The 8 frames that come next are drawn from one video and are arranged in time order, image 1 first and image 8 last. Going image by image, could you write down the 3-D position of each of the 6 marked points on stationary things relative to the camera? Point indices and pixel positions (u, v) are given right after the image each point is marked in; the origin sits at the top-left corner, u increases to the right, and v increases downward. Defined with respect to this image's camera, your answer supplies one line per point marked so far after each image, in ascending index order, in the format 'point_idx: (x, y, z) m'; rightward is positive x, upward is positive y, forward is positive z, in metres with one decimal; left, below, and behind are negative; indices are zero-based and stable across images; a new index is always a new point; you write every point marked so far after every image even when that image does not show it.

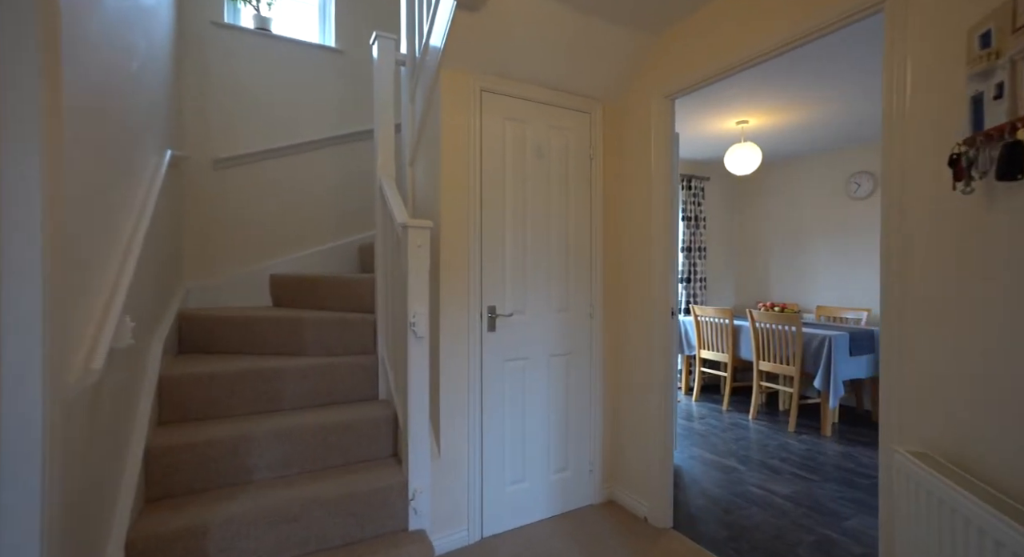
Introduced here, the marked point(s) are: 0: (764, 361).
0: (+2.0, -0.7, +3.9) m
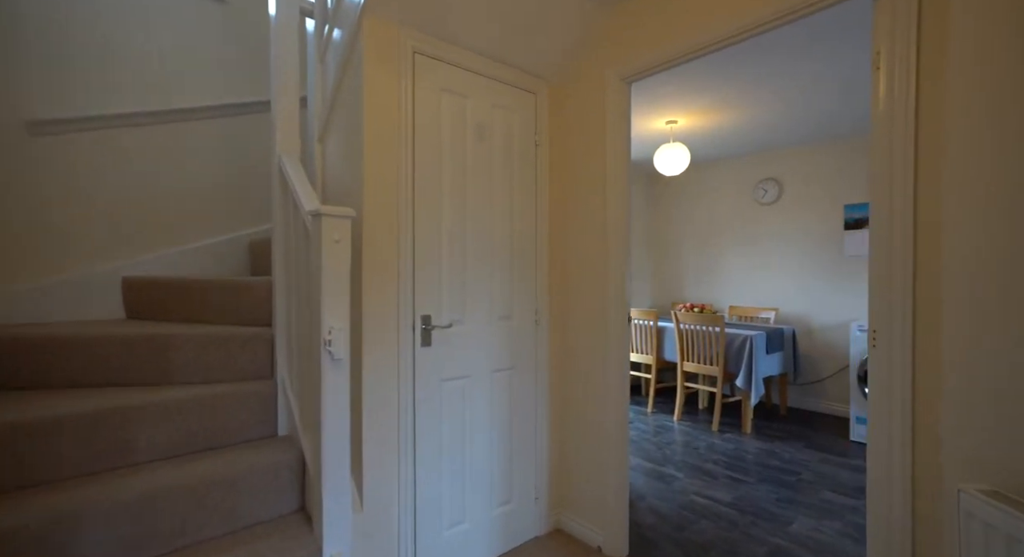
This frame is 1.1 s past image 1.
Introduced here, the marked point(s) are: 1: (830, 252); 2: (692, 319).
0: (+1.4, -0.7, +3.9) m
1: (+2.7, +0.2, +4.2) m
2: (+1.4, -0.3, +3.9) m
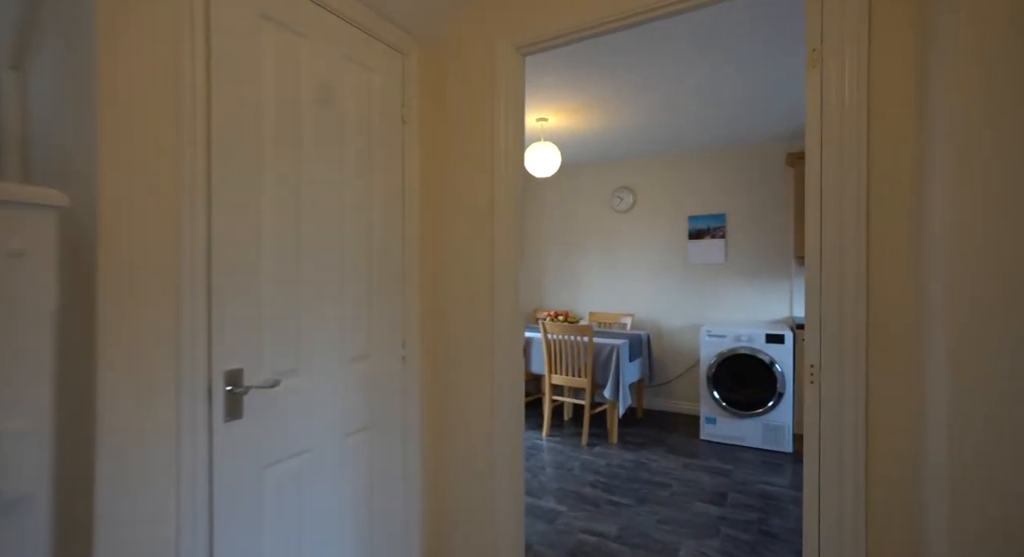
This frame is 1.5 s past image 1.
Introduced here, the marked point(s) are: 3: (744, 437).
0: (+0.3, -0.7, +3.8) m
1: (+1.5, +0.2, +4.4) m
2: (+0.4, -0.4, +3.7) m
3: (+1.7, -1.2, +3.6) m
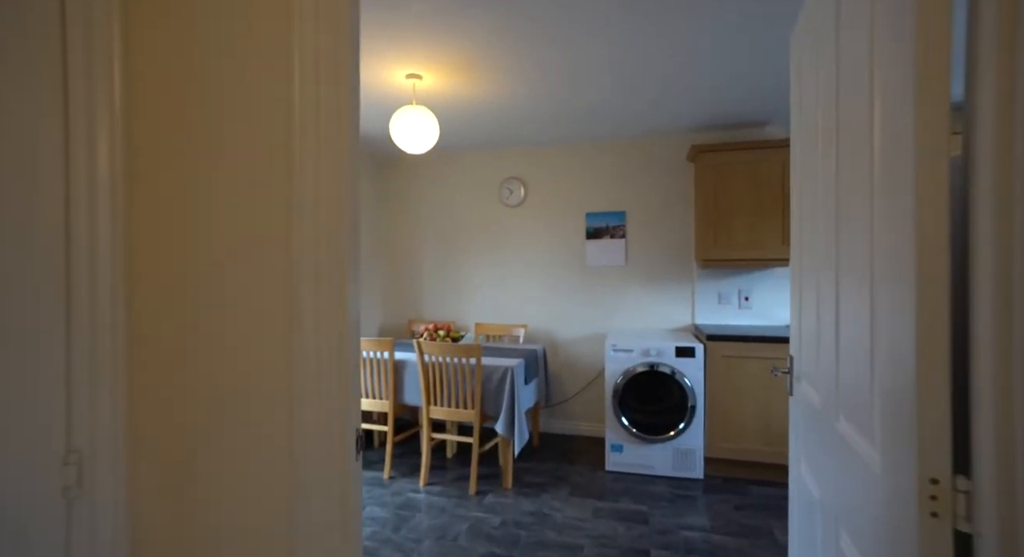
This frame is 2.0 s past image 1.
0: (-0.5, -0.8, +3.0) m
1: (+0.5, +0.1, +3.9) m
2: (-0.4, -0.4, +2.9) m
3: (+0.9, -1.2, +3.2) m
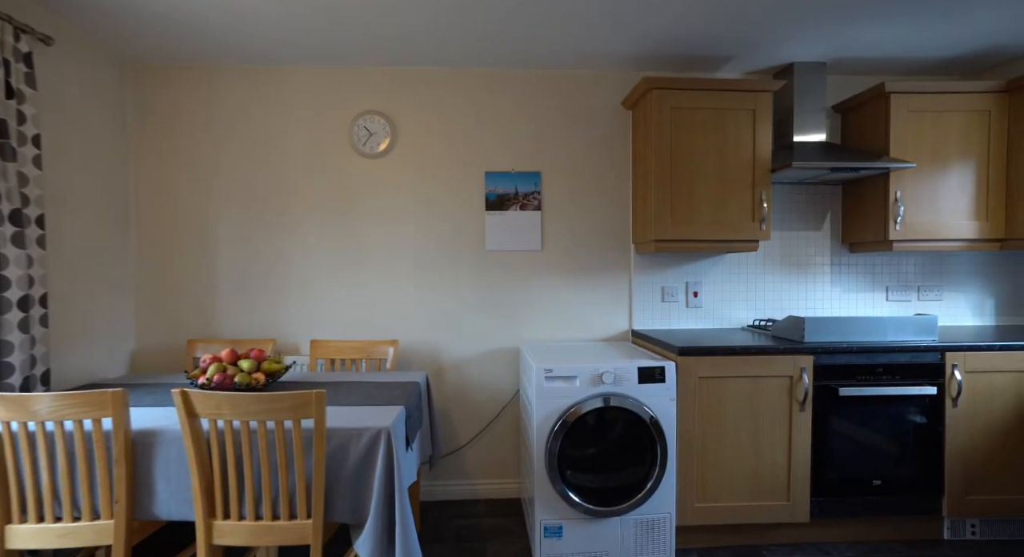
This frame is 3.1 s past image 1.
0: (-0.9, -0.7, +1.5) m
1: (-0.2, +0.2, +2.7) m
2: (-0.8, -0.4, +1.4) m
3: (+0.4, -1.1, +2.0) m
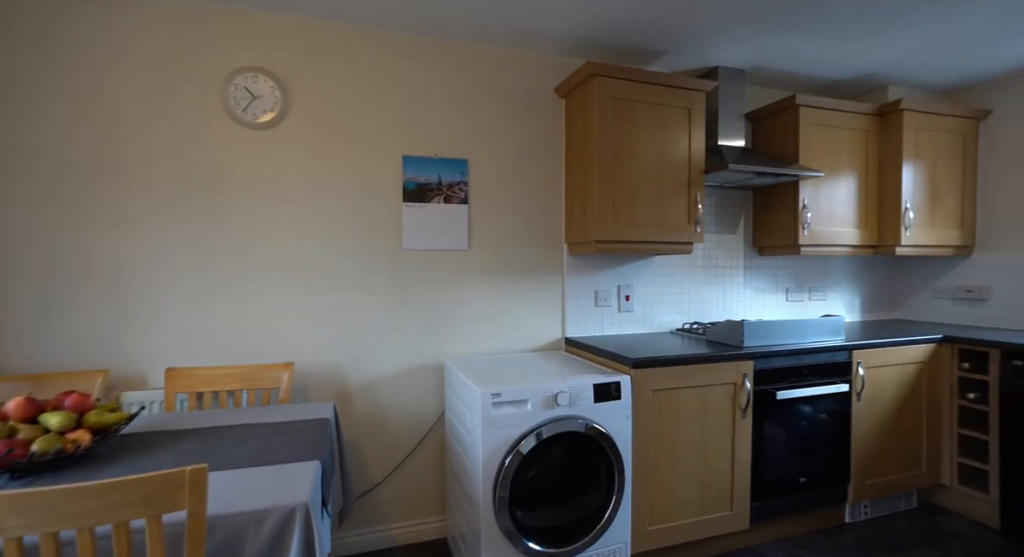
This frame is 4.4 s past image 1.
0: (-0.9, -0.7, +0.9) m
1: (-0.6, +0.2, +2.2) m
2: (-0.8, -0.4, +0.9) m
3: (+0.2, -1.1, +1.8) m
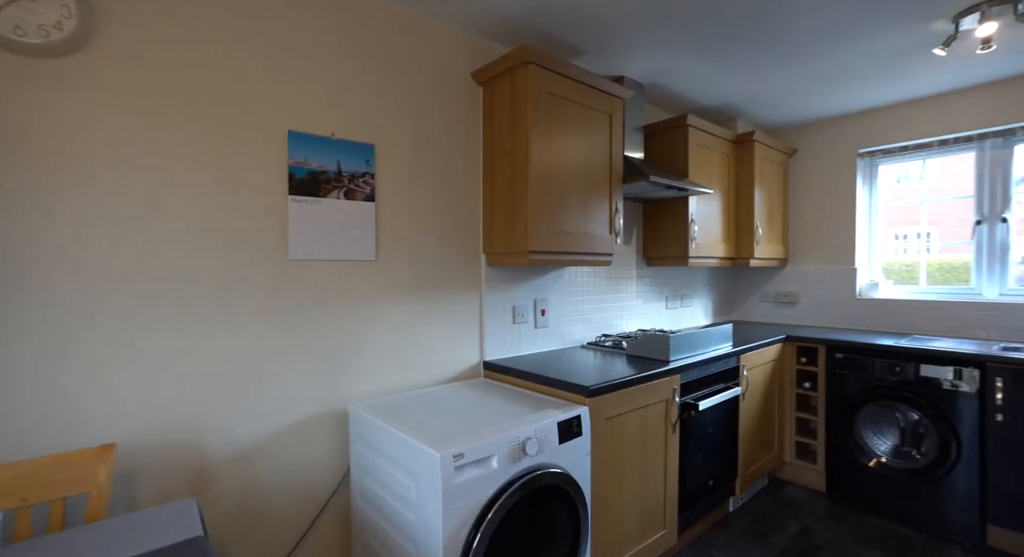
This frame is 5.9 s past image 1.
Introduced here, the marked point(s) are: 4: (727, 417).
0: (-0.6, -0.8, +0.3) m
1: (-0.8, +0.1, +1.6) m
2: (-0.5, -0.5, +0.2) m
3: (+0.1, -1.2, +1.5) m
4: (+1.1, -0.7, +2.5) m
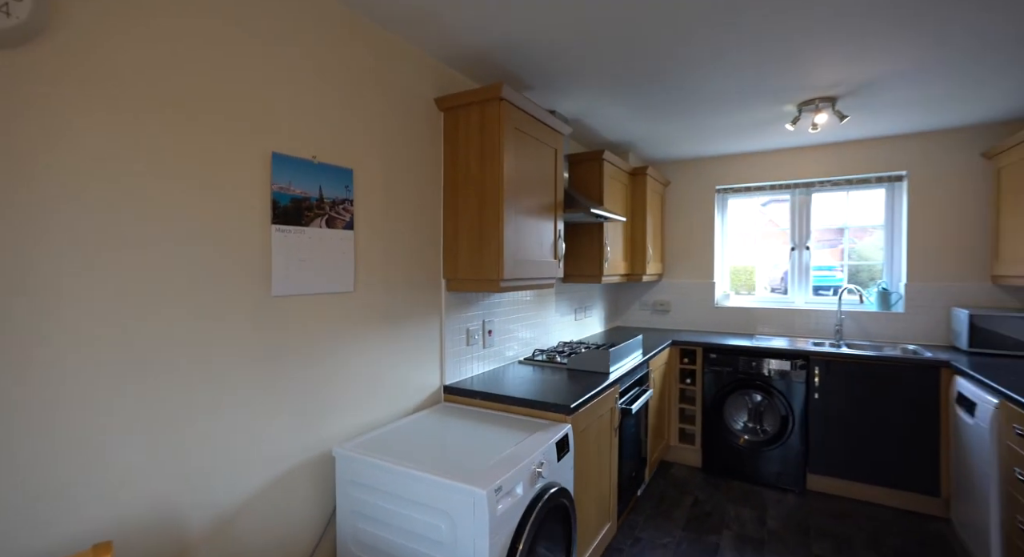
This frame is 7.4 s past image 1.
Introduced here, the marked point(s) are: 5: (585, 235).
0: (-0.1, -0.9, +0.2) m
1: (-0.8, 0.0, +1.4) m
2: (0.0, -0.6, +0.2) m
3: (+0.1, -1.3, +1.6) m
4: (+0.7, -0.8, +2.9) m
5: (+0.5, +0.3, +3.1) m
